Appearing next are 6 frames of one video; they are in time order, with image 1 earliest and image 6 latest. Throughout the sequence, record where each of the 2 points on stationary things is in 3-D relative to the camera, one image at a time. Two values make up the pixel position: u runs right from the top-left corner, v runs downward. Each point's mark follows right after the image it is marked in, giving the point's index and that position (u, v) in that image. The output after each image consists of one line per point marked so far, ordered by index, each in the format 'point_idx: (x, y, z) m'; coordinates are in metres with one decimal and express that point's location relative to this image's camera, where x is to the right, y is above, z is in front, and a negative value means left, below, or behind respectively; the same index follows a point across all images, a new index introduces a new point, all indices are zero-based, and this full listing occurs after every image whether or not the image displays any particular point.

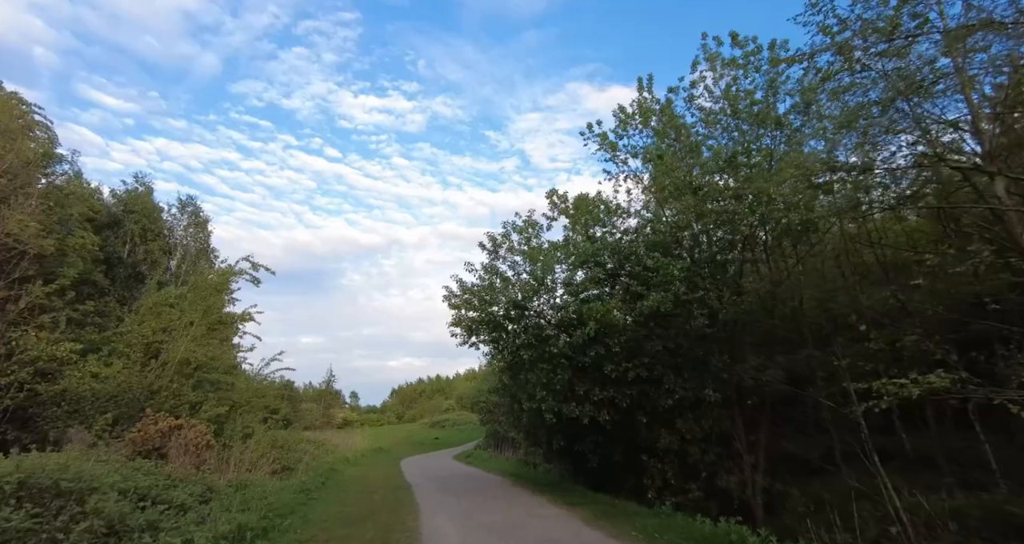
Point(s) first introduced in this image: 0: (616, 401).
0: (+2.8, -3.4, +14.1) m
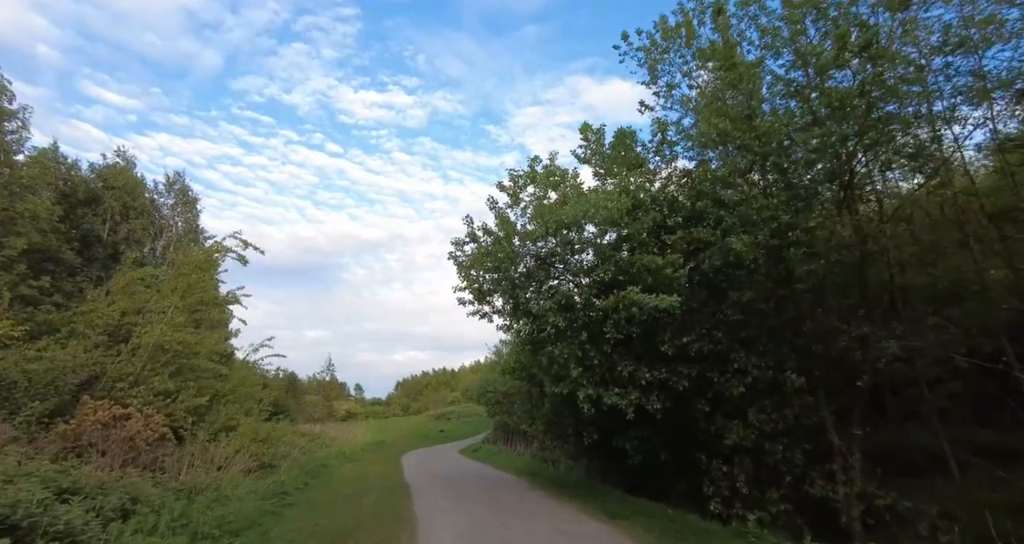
0: (+3.3, -2.3, +11.1) m
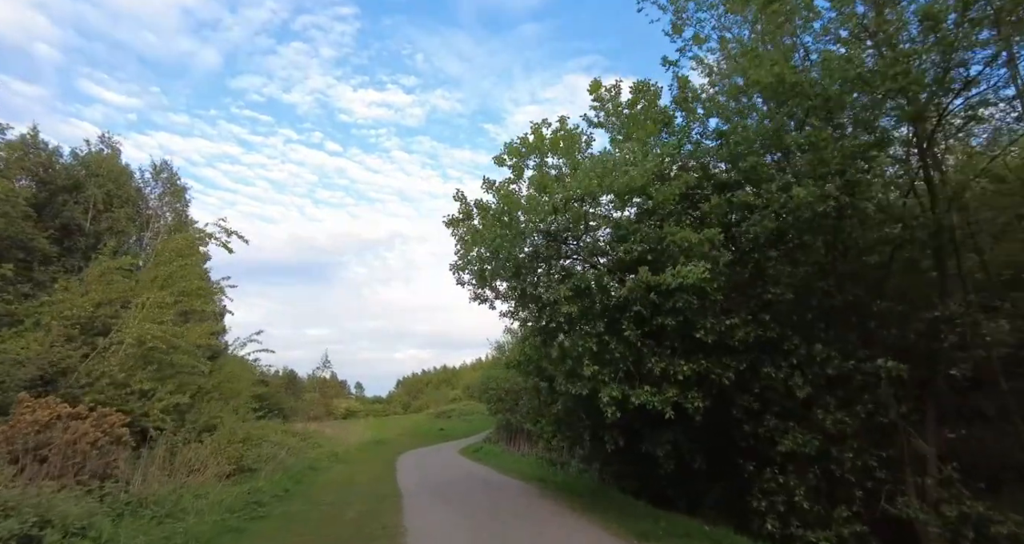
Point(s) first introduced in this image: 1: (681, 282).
0: (+3.4, -1.8, +9.4) m
1: (+2.7, -0.1, +8.7) m
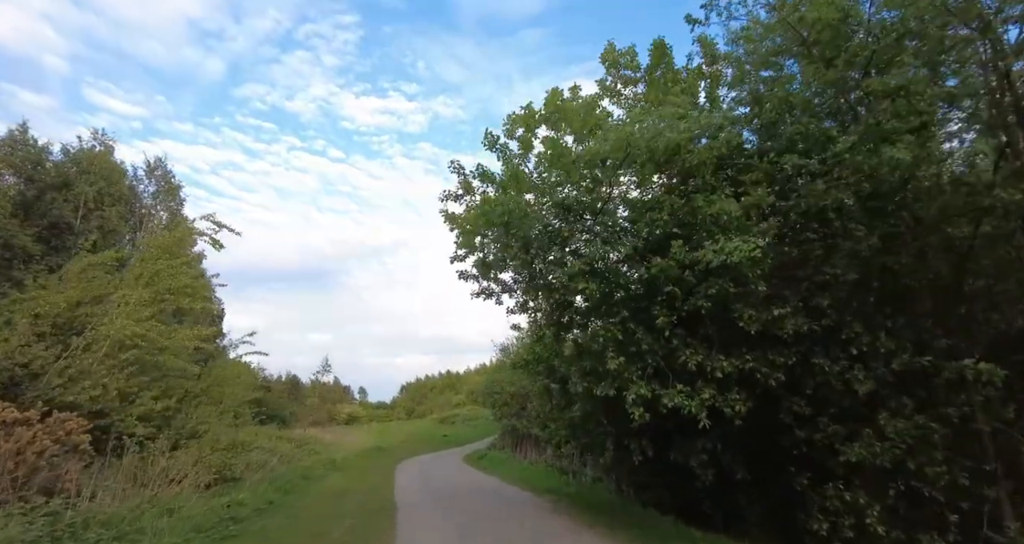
0: (+3.6, -1.5, +7.9) m
1: (+2.8, +0.2, +7.2) m
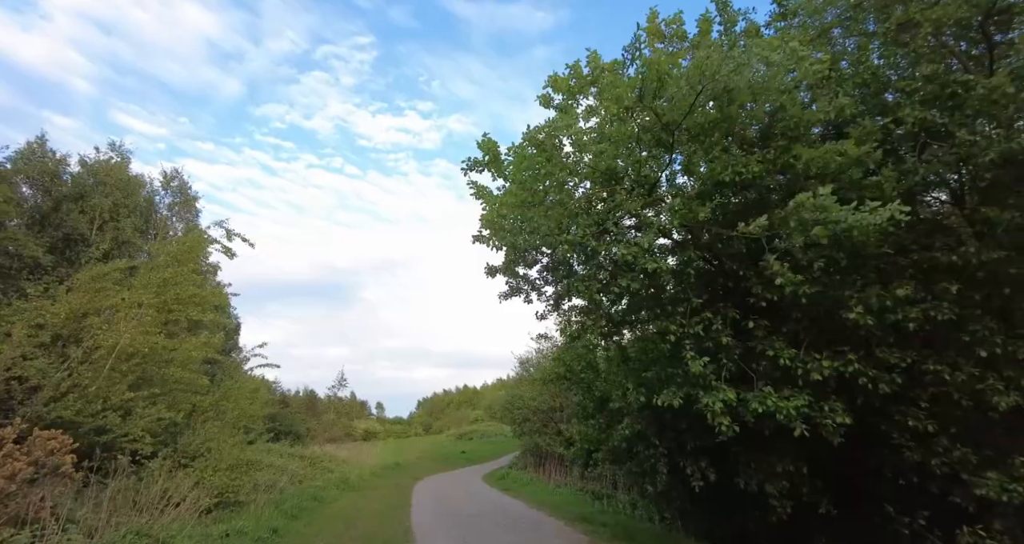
0: (+4.1, -1.4, +6.5) m
1: (+3.3, +0.3, +5.8) m
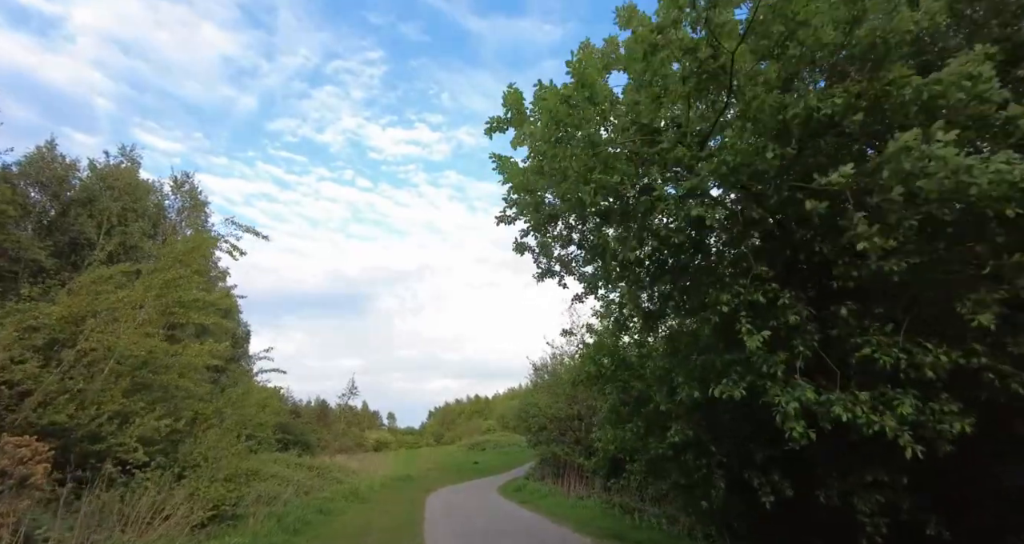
0: (+4.4, -1.0, +5.2) m
1: (+3.6, +0.7, +4.6) m
